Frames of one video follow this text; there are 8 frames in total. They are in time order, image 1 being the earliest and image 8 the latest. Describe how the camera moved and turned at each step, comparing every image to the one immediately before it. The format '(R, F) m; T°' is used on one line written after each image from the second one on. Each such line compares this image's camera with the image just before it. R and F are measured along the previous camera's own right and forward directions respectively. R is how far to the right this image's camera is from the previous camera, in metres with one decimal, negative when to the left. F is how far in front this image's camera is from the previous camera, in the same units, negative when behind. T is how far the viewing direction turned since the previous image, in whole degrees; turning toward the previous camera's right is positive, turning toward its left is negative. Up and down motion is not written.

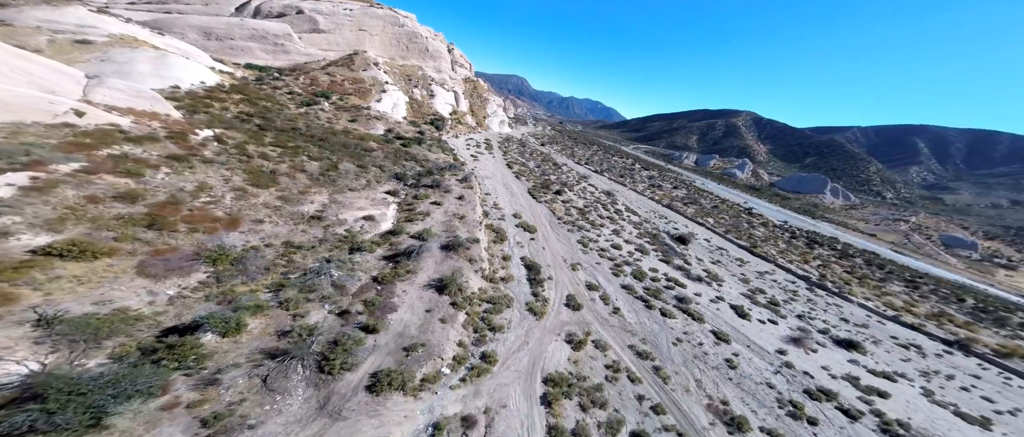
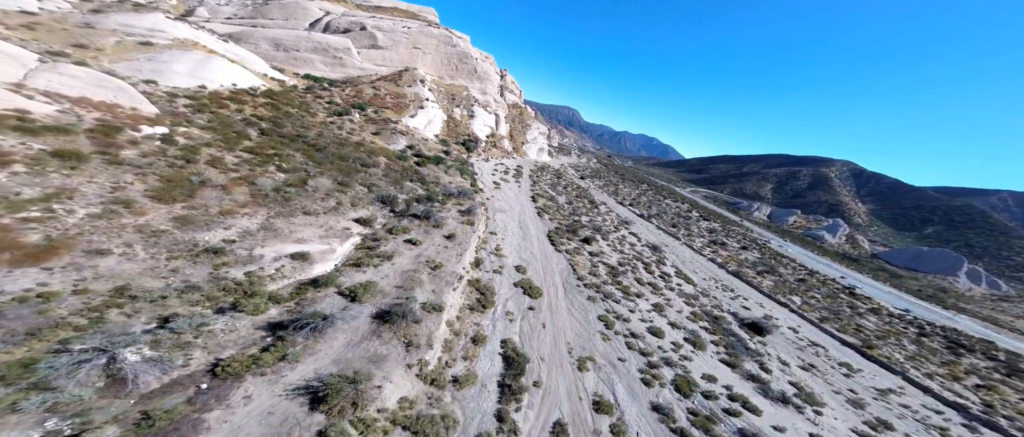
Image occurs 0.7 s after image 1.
(+2.4, +6.3) m; -8°
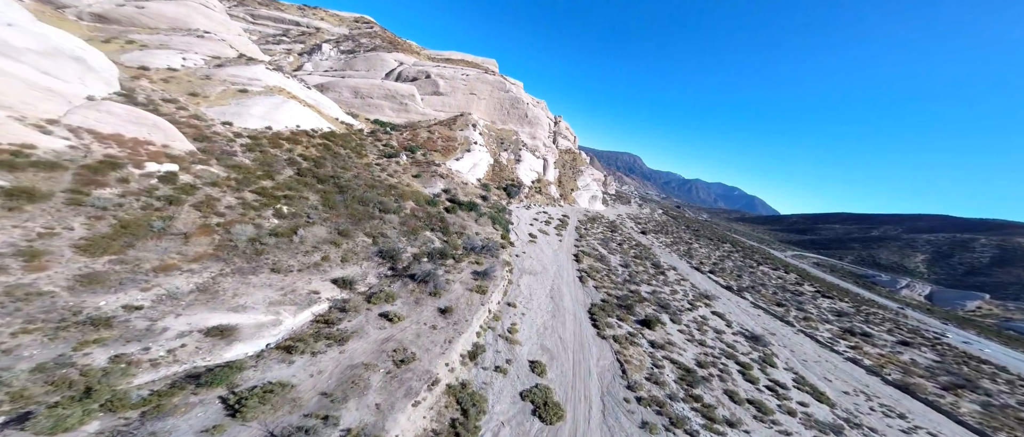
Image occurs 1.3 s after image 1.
(+2.1, +4.8) m; -11°
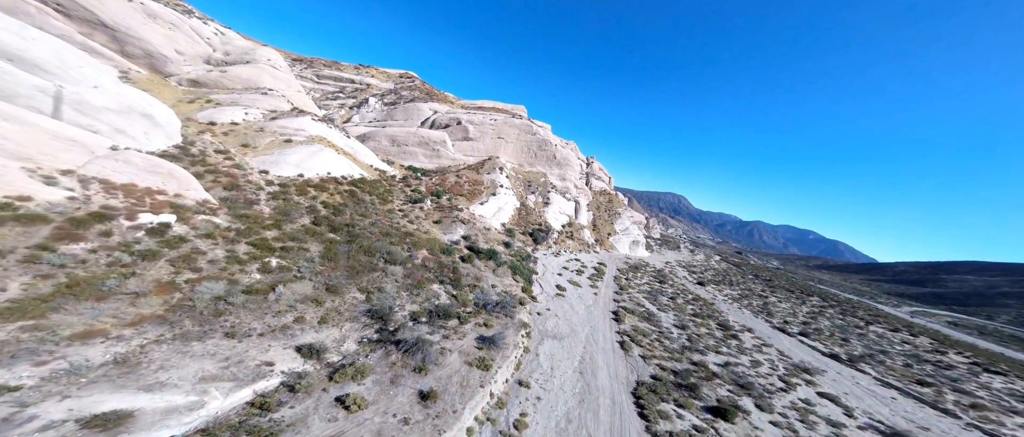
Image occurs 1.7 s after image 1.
(+1.5, +3.2) m; -7°
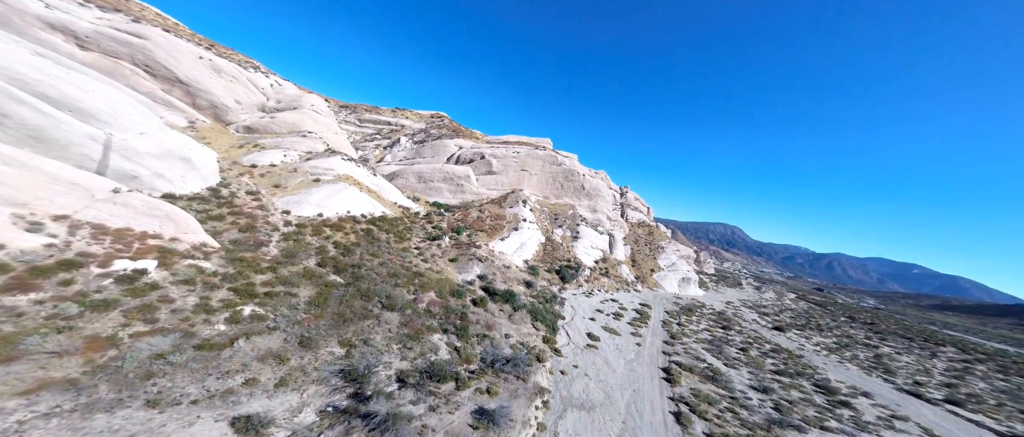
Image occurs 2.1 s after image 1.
(+1.5, +3.2) m; -7°
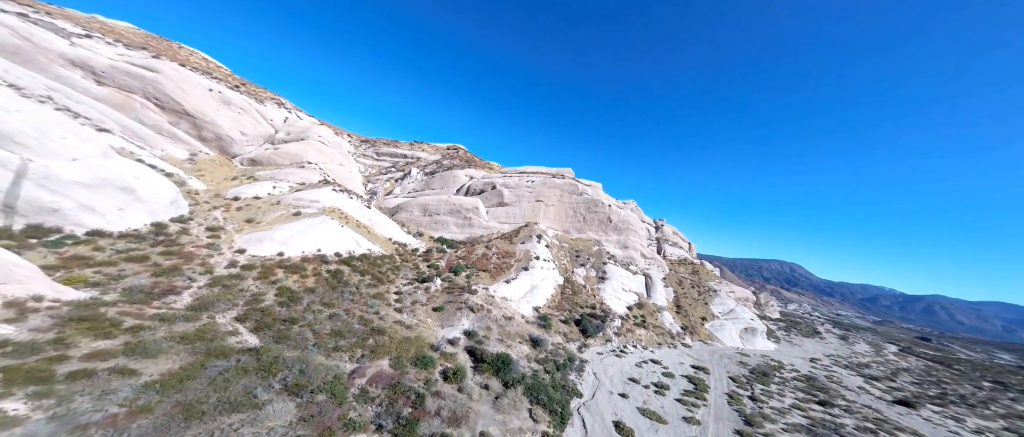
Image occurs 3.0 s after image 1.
(+2.6, +7.2) m; -6°
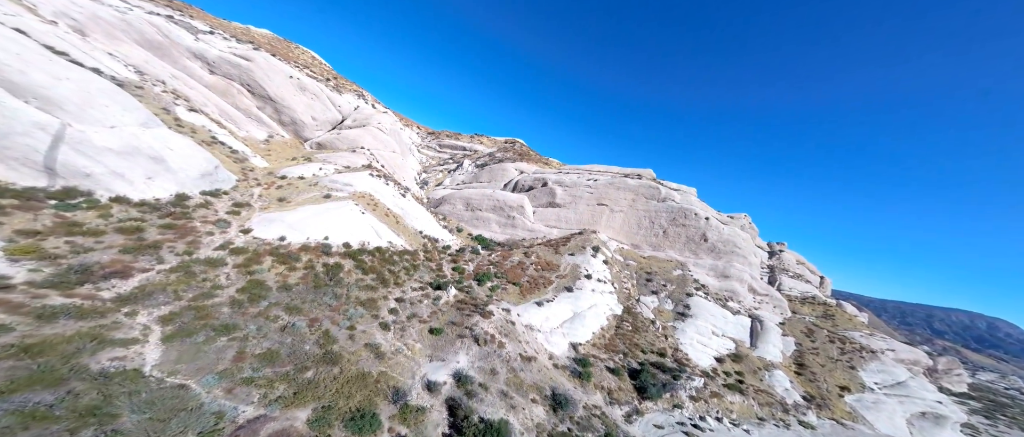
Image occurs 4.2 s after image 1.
(+3.4, +7.7) m; -15°
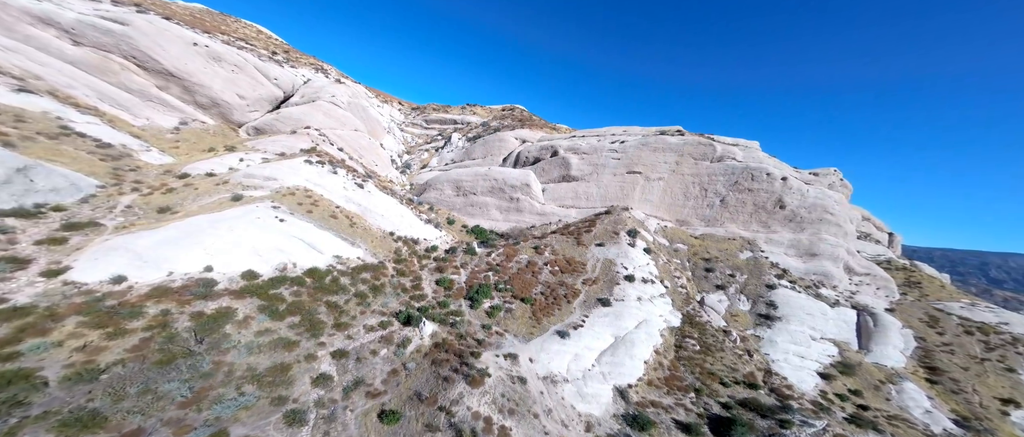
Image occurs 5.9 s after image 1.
(+0.9, +10.0) m; -3°
